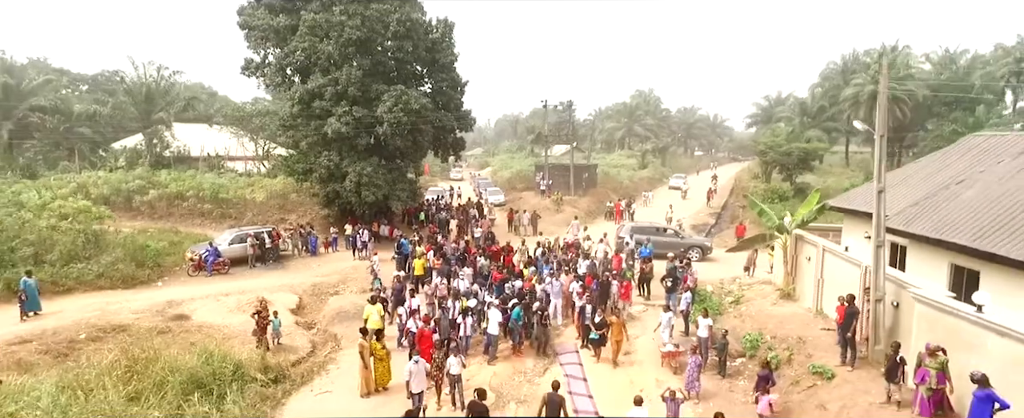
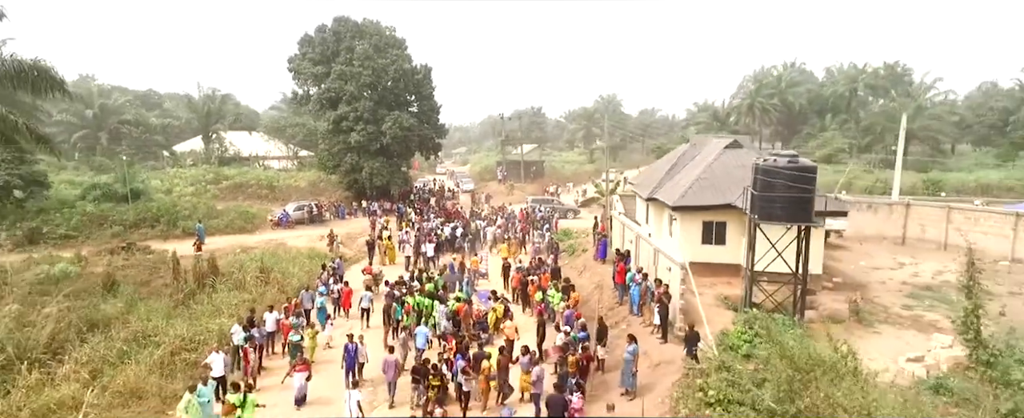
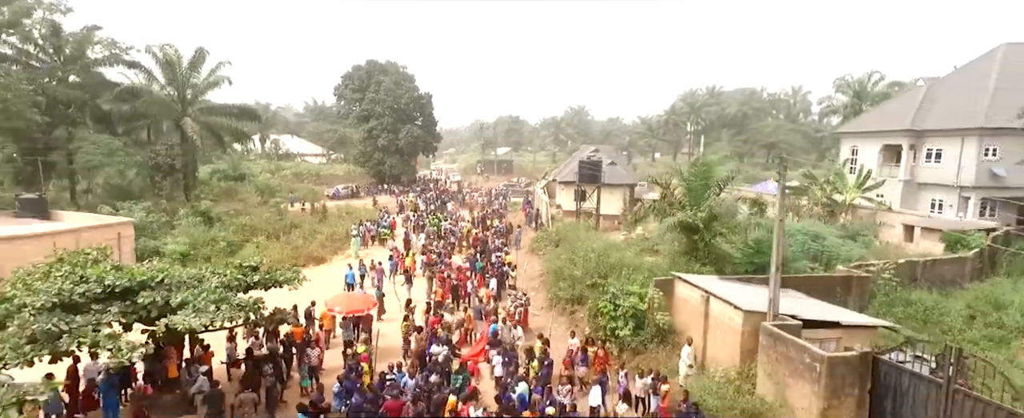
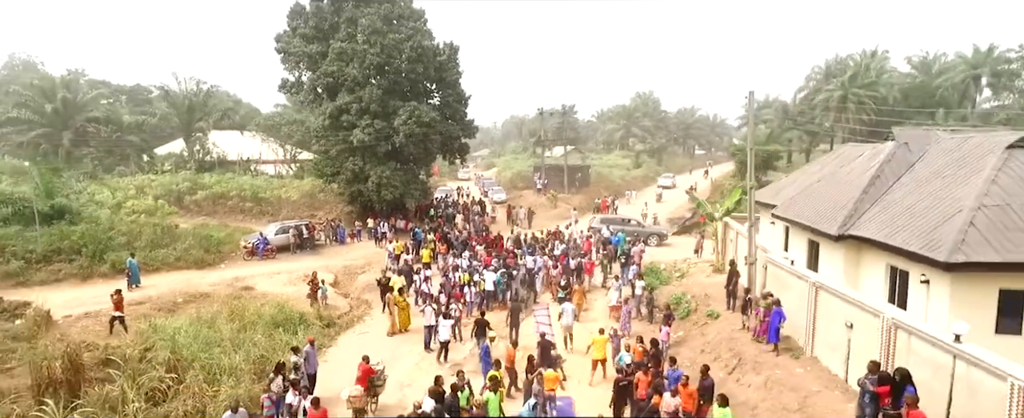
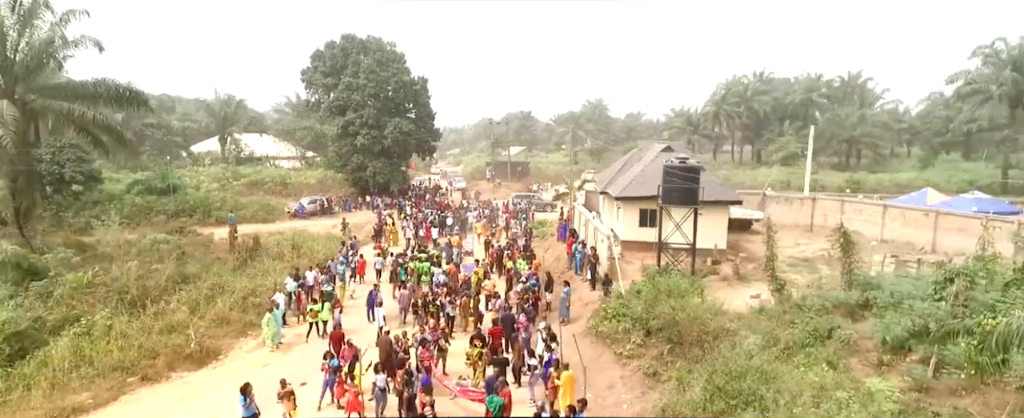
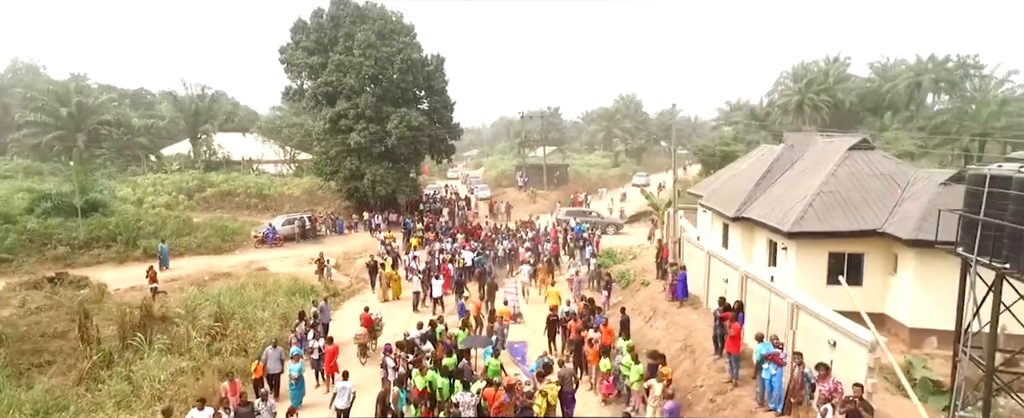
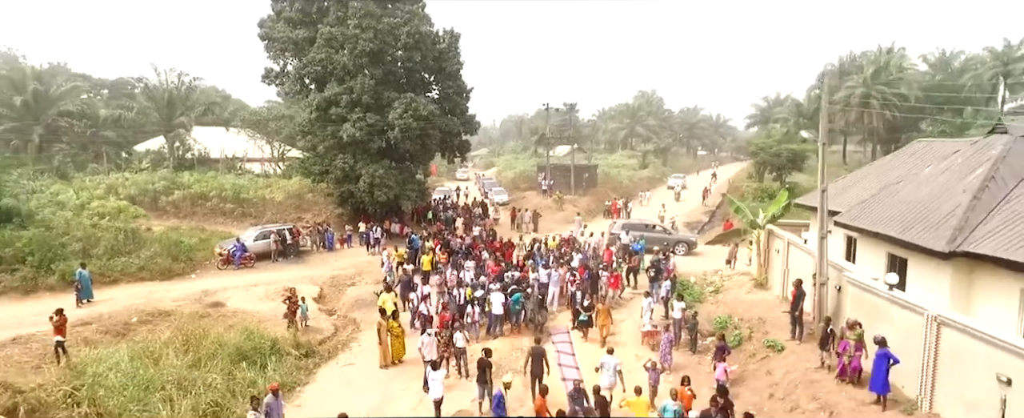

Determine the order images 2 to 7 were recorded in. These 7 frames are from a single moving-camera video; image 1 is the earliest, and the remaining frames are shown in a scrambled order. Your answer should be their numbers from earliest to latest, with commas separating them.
7, 4, 6, 2, 5, 3
